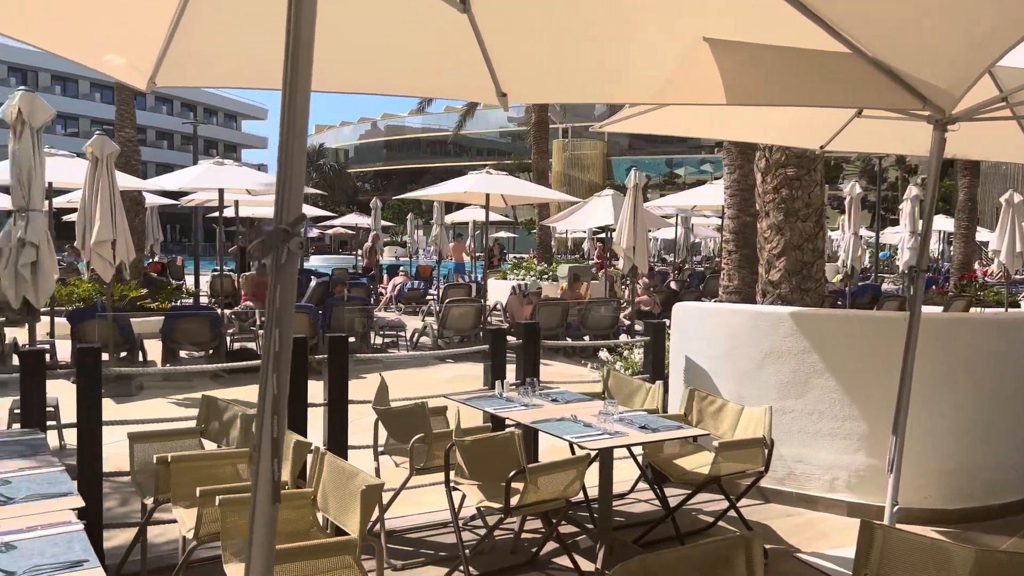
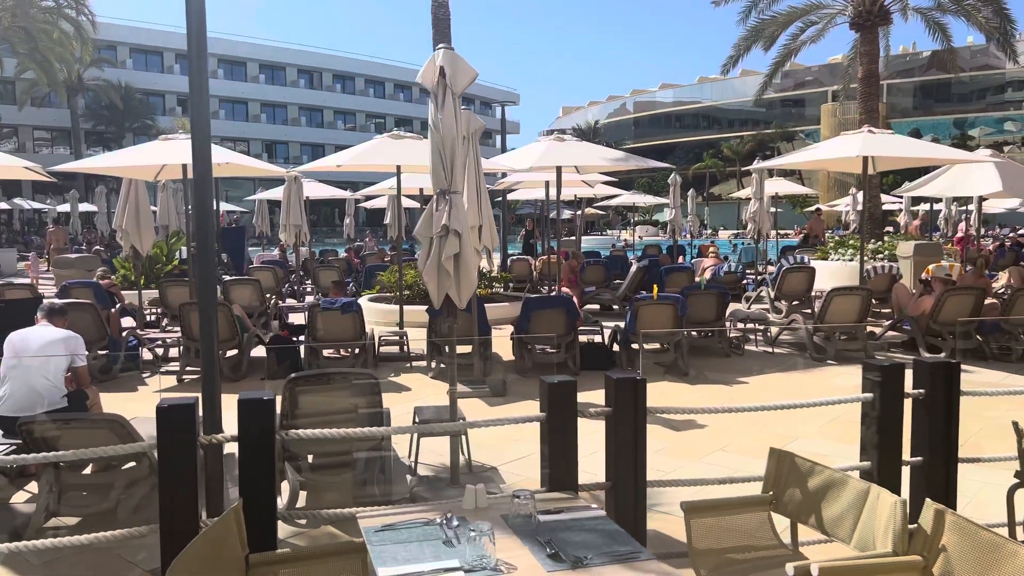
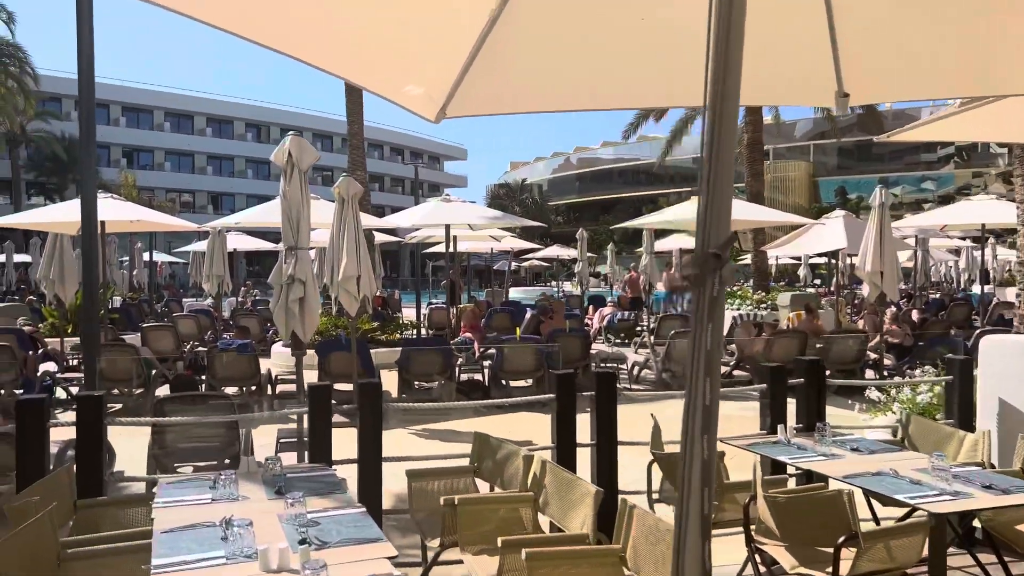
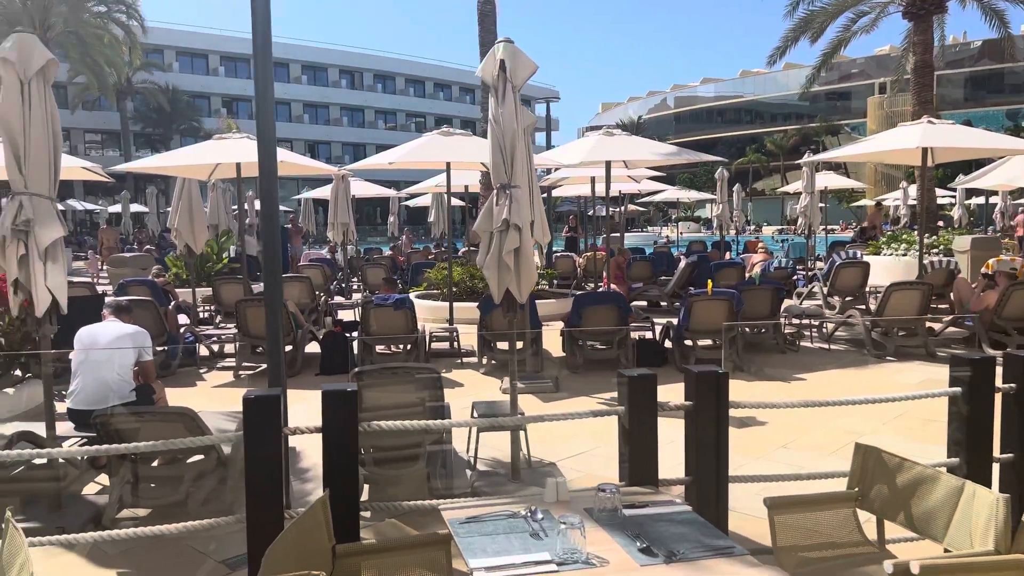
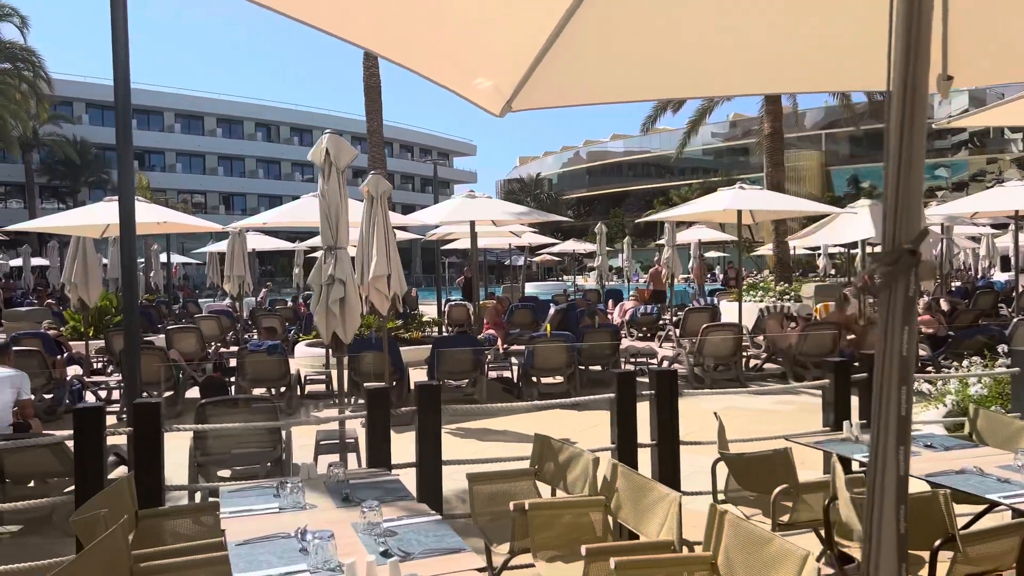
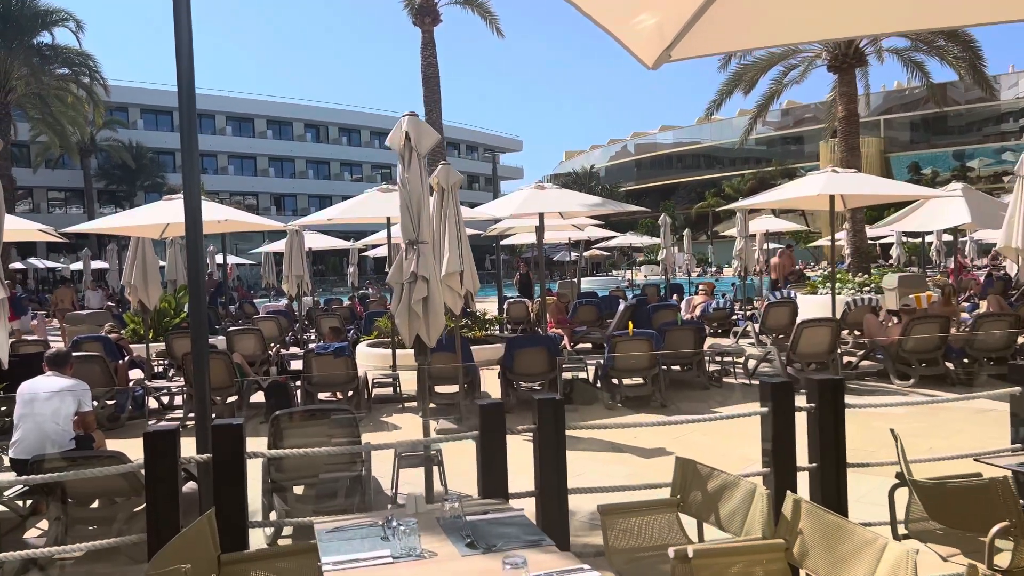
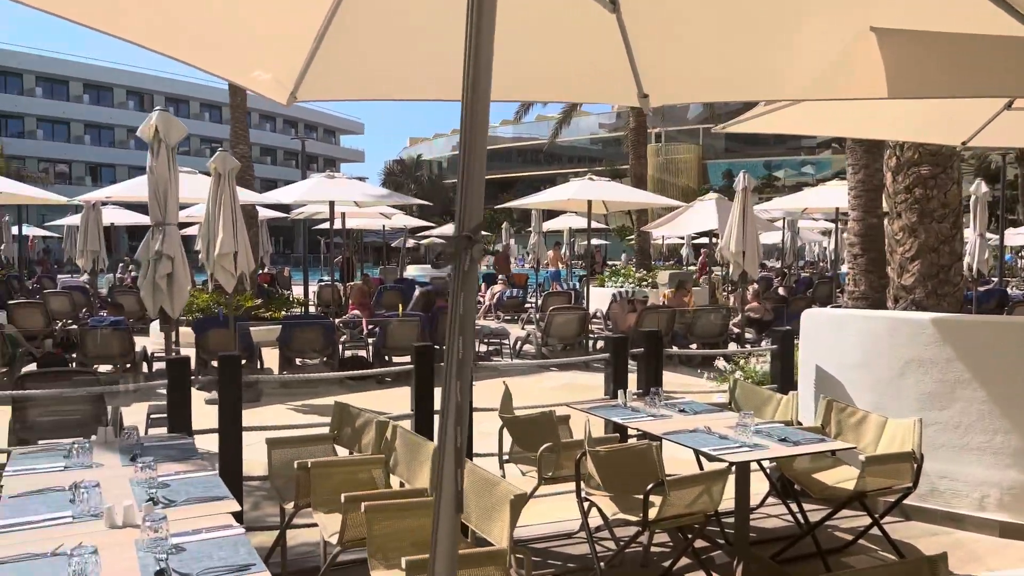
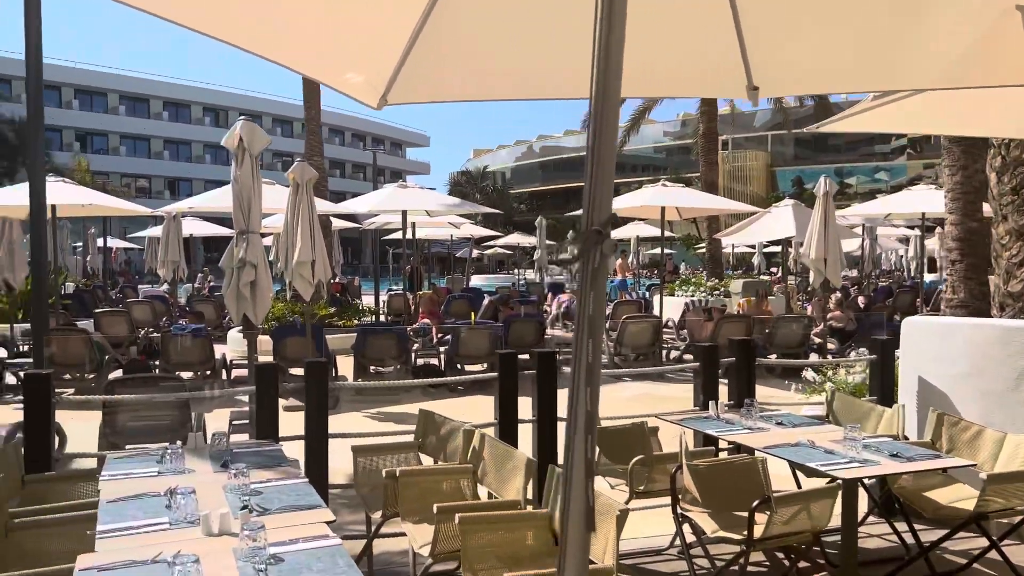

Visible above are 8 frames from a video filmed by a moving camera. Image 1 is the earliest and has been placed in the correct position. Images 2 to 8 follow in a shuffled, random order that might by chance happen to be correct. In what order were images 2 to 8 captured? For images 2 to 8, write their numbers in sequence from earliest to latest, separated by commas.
7, 8, 3, 5, 6, 2, 4
